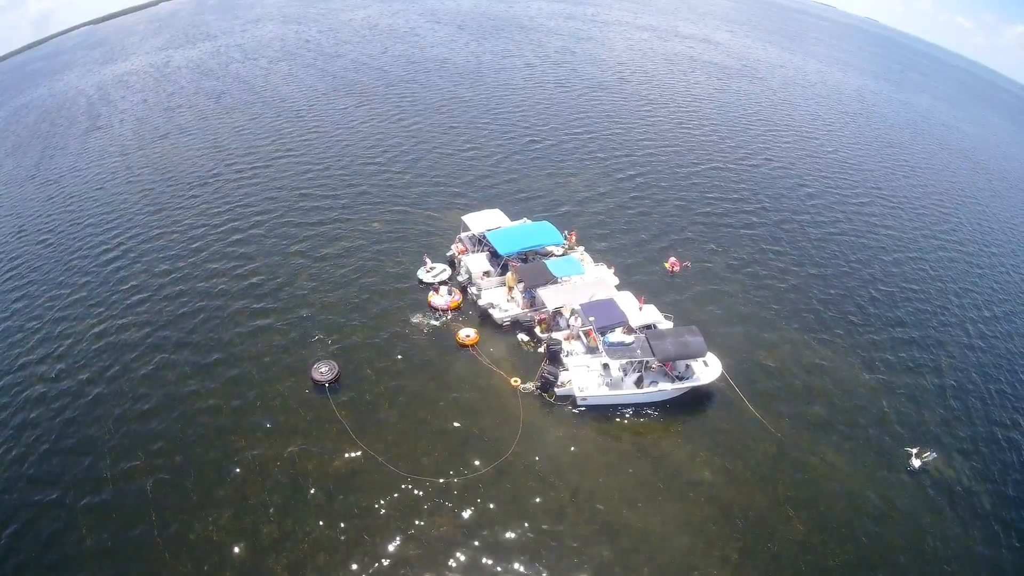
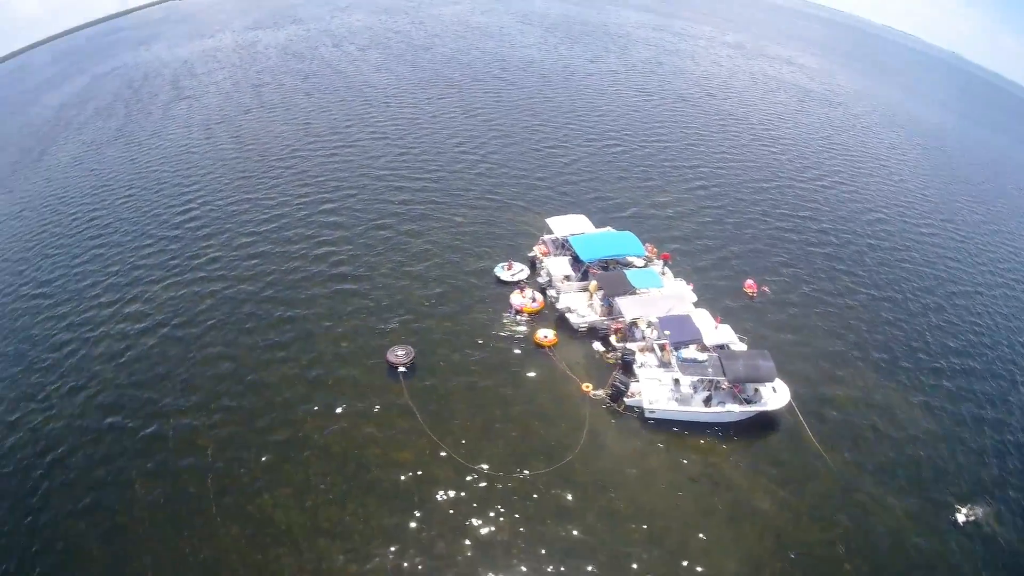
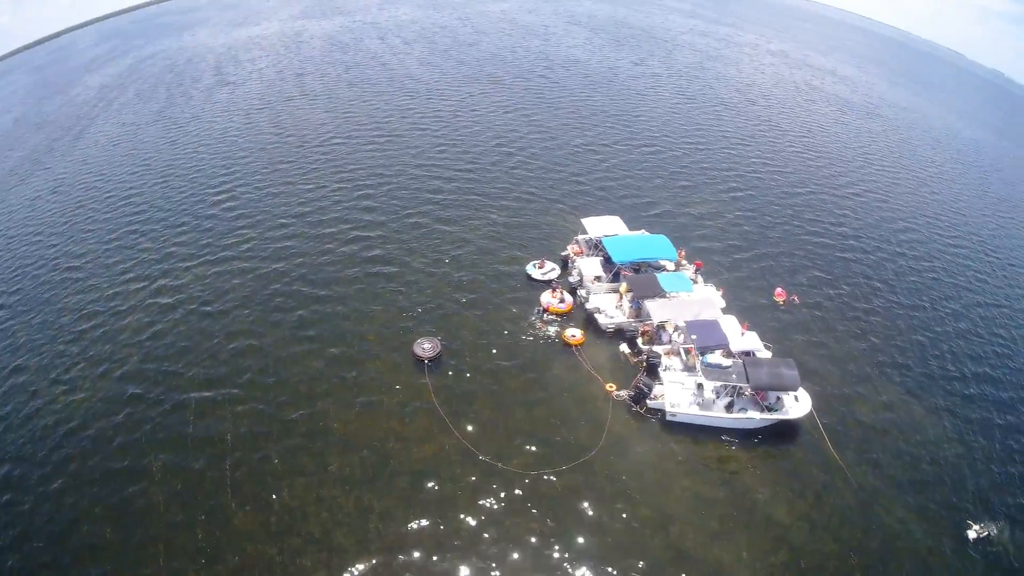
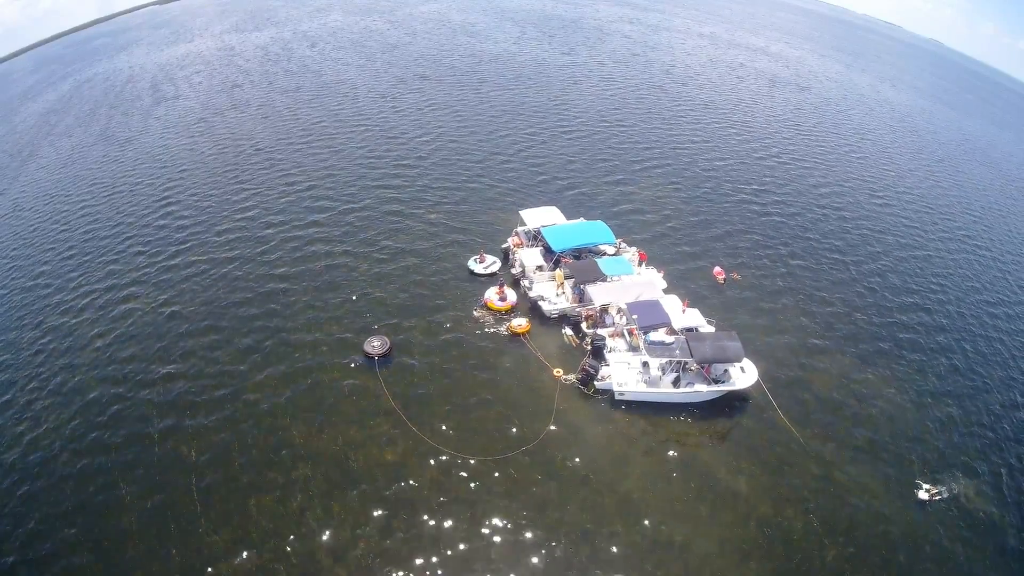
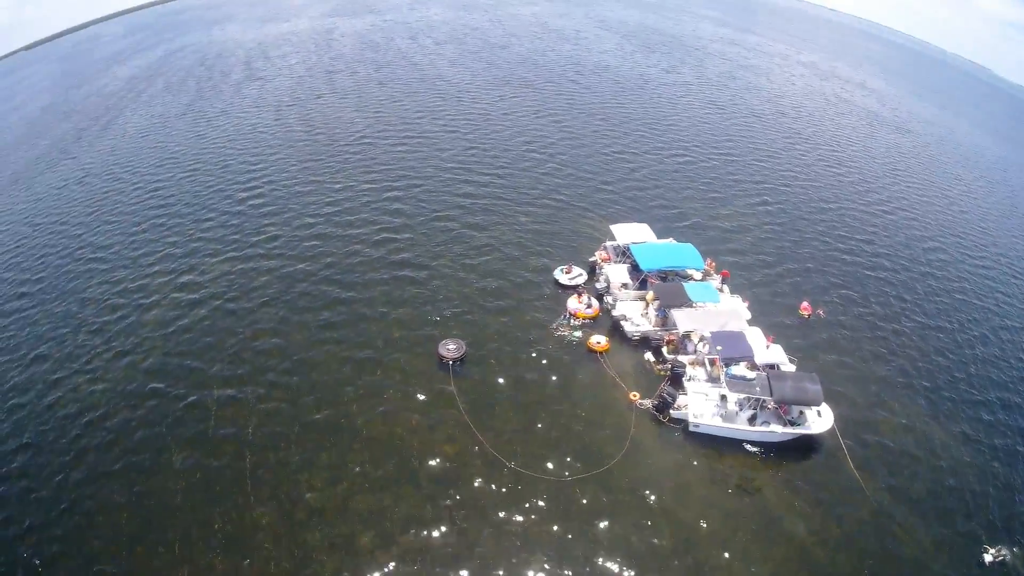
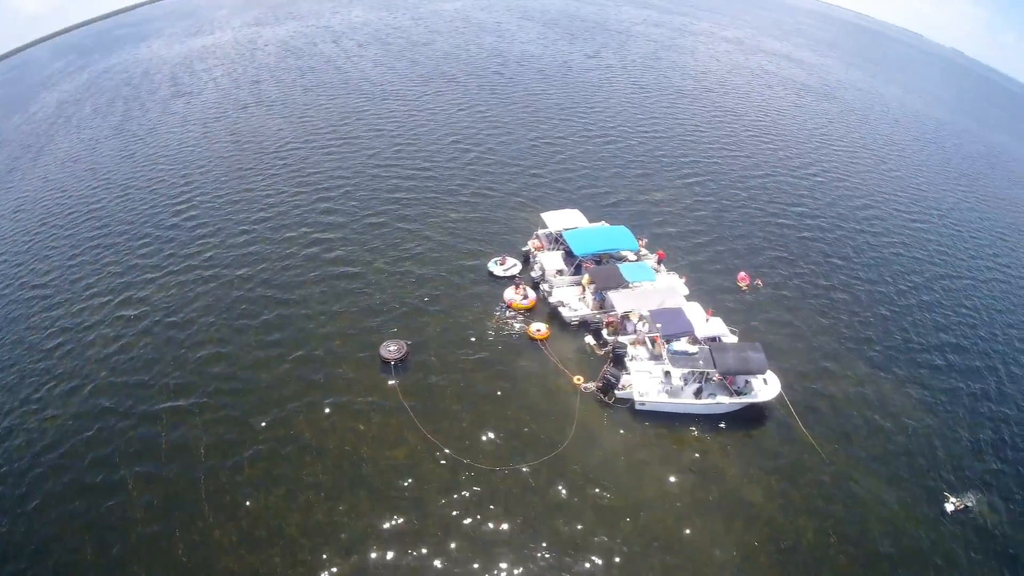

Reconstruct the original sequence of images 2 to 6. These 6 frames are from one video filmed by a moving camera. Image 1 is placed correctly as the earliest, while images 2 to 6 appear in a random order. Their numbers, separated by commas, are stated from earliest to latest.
2, 5, 3, 6, 4
